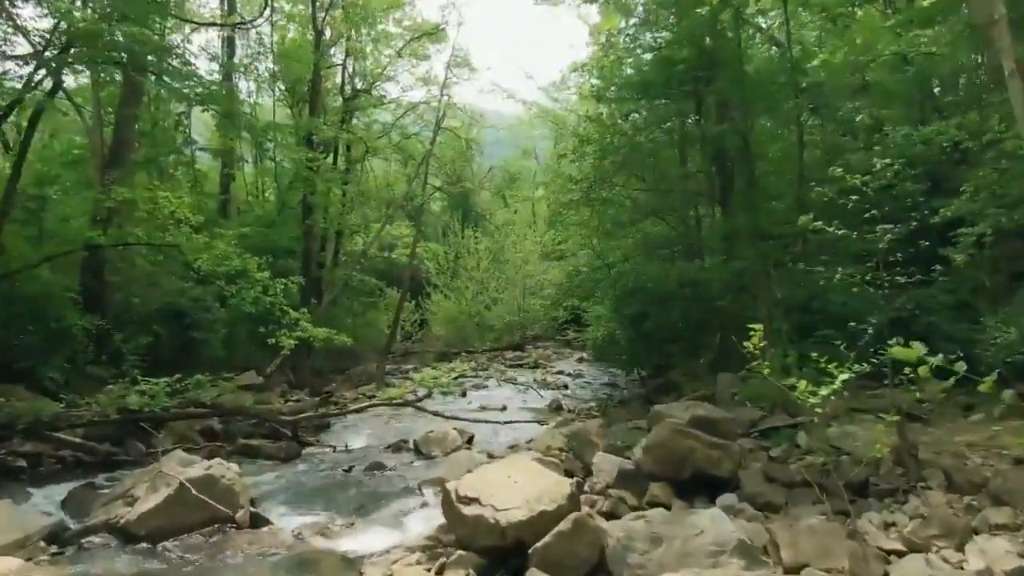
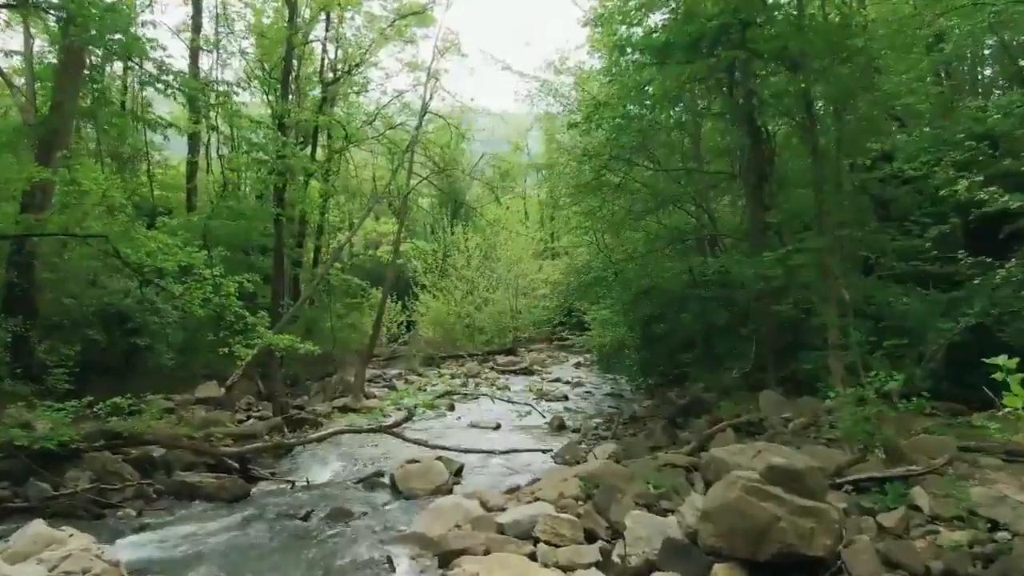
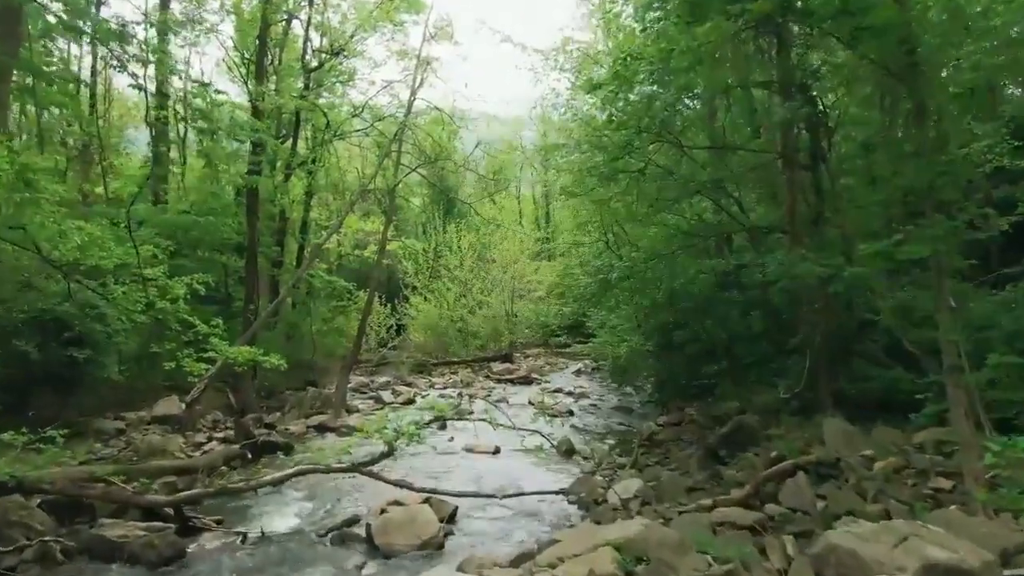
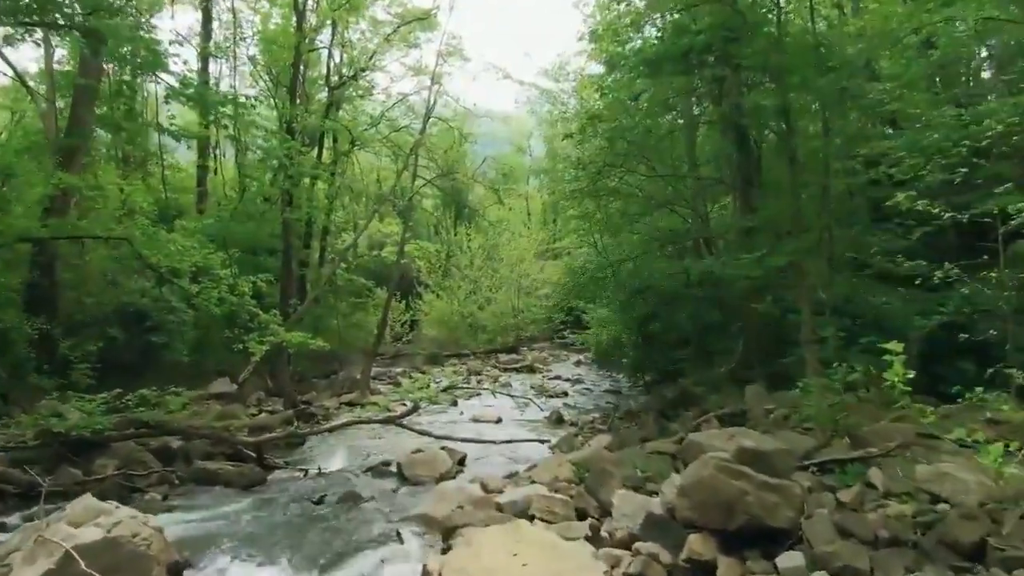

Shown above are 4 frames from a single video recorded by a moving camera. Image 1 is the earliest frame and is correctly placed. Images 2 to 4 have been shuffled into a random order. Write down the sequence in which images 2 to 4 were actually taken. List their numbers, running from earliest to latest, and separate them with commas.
4, 2, 3
